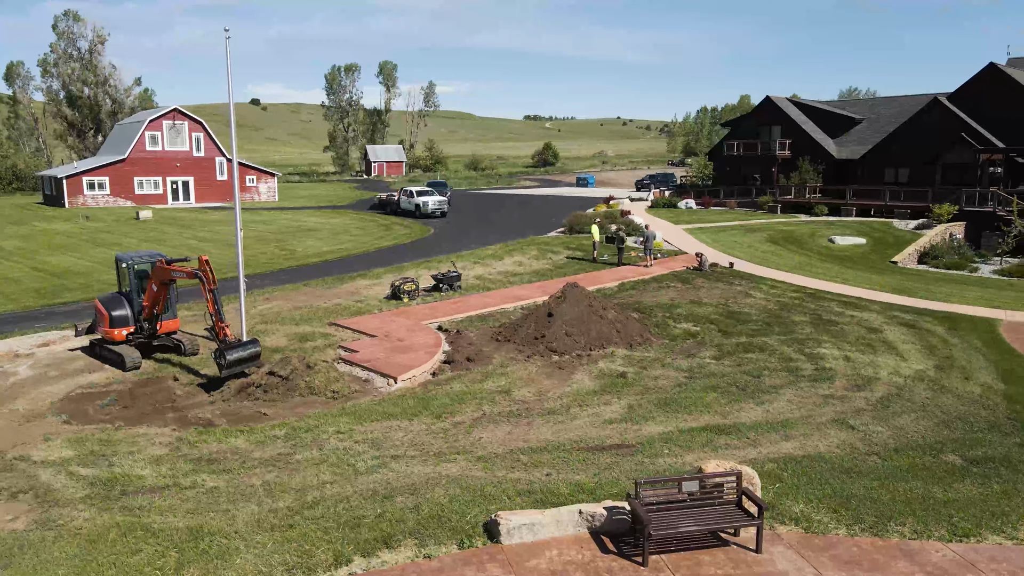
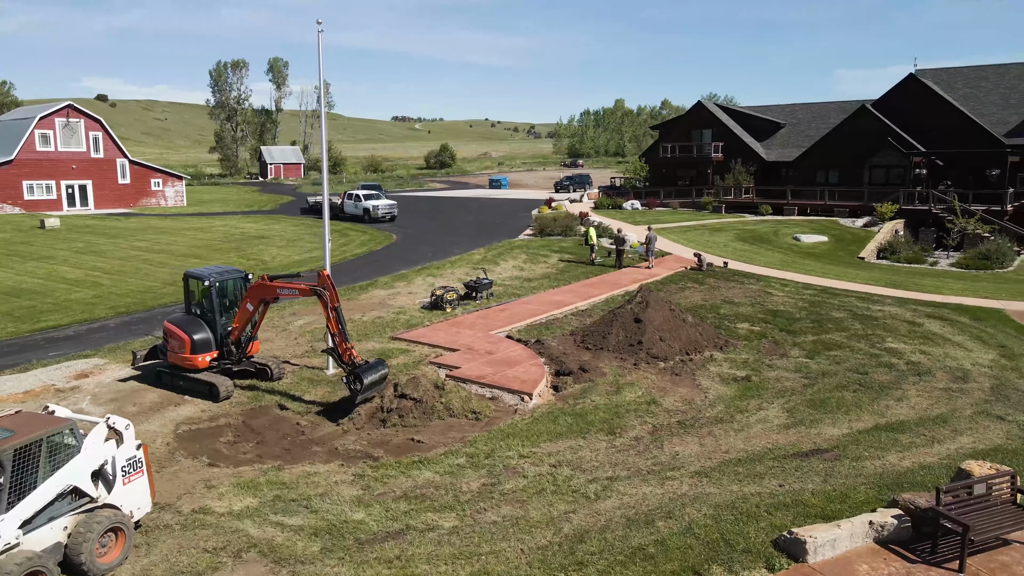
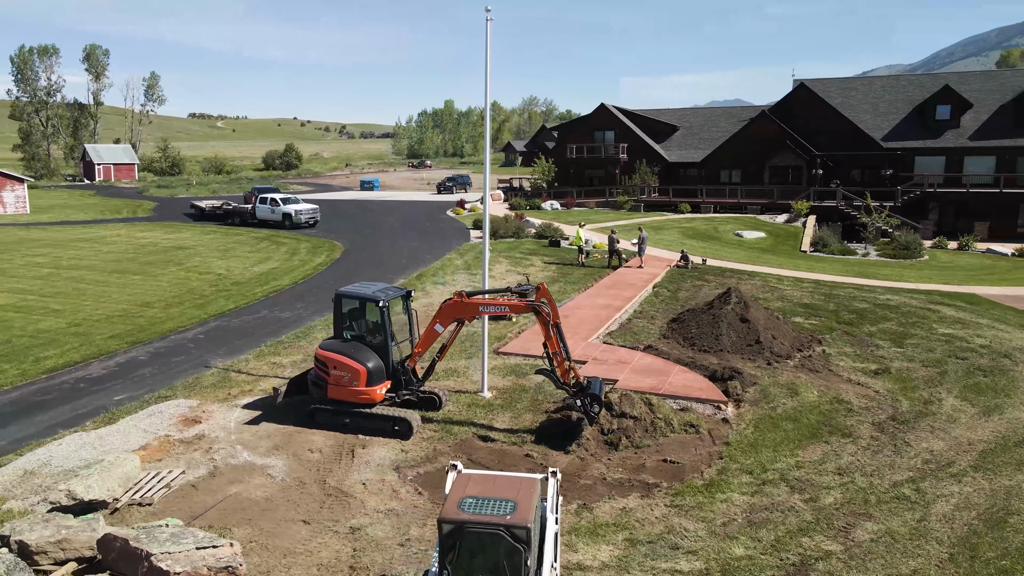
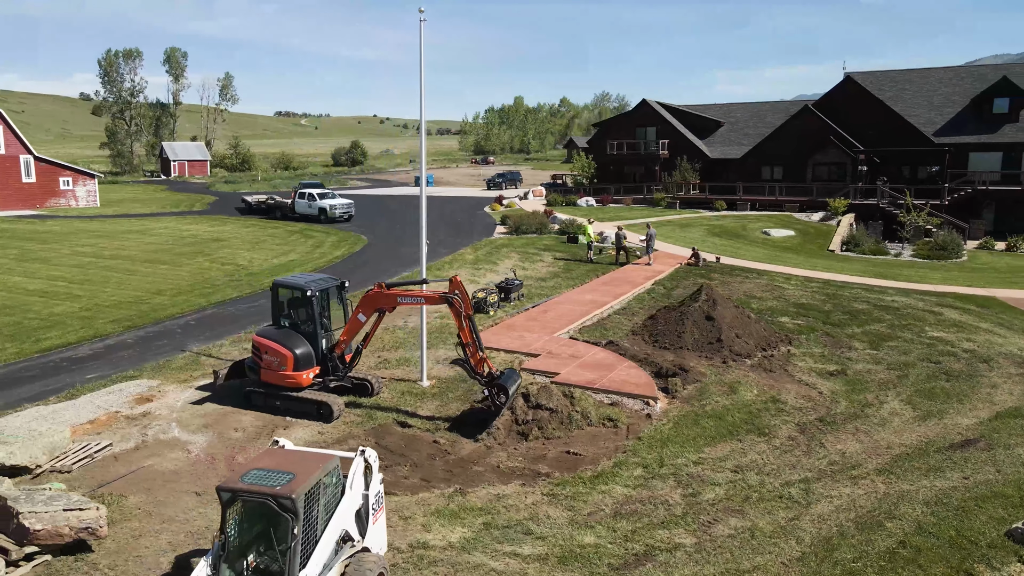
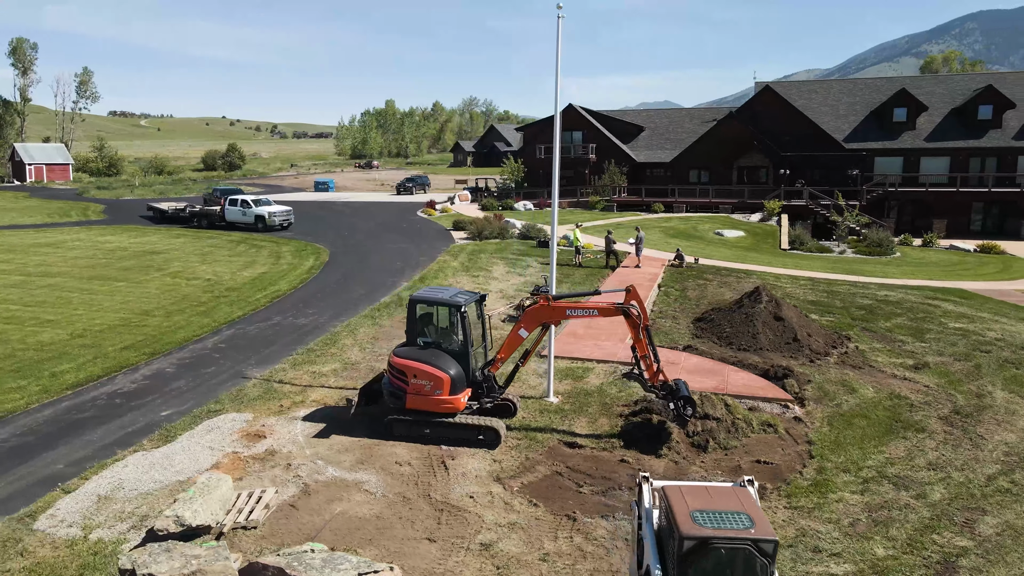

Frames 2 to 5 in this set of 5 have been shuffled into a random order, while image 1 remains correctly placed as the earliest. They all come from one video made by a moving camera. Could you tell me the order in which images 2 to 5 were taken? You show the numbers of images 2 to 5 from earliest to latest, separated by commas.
2, 4, 3, 5
